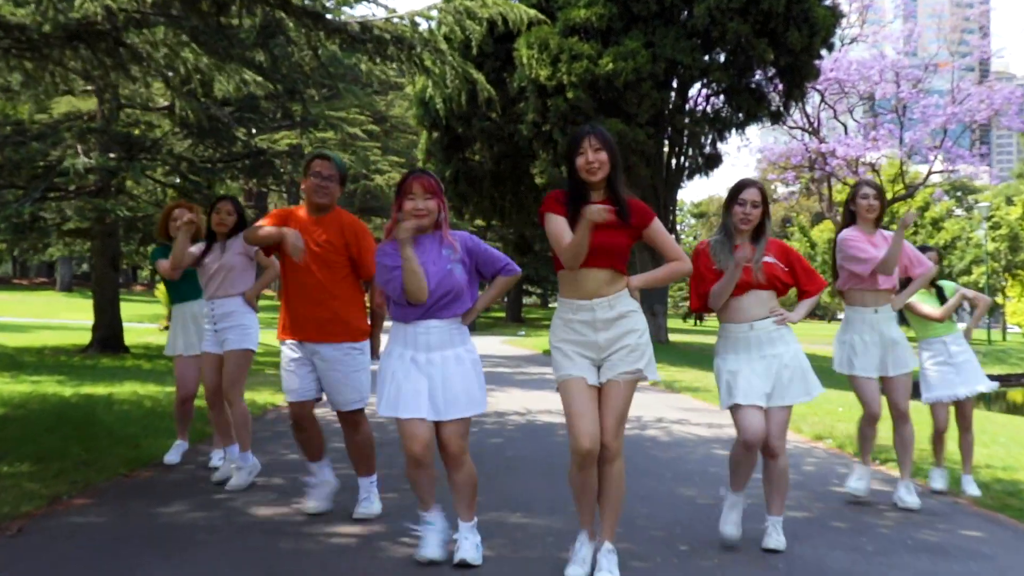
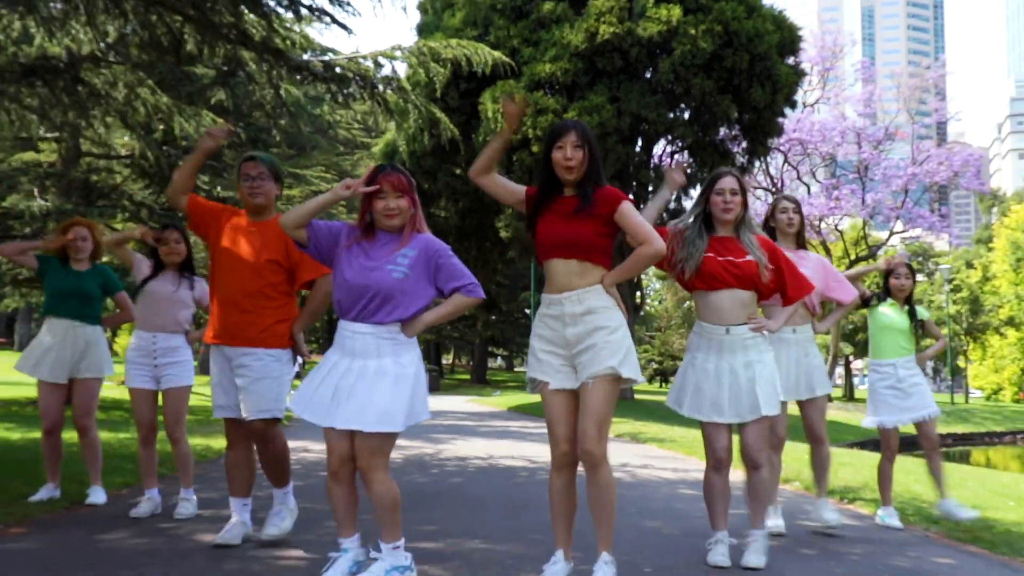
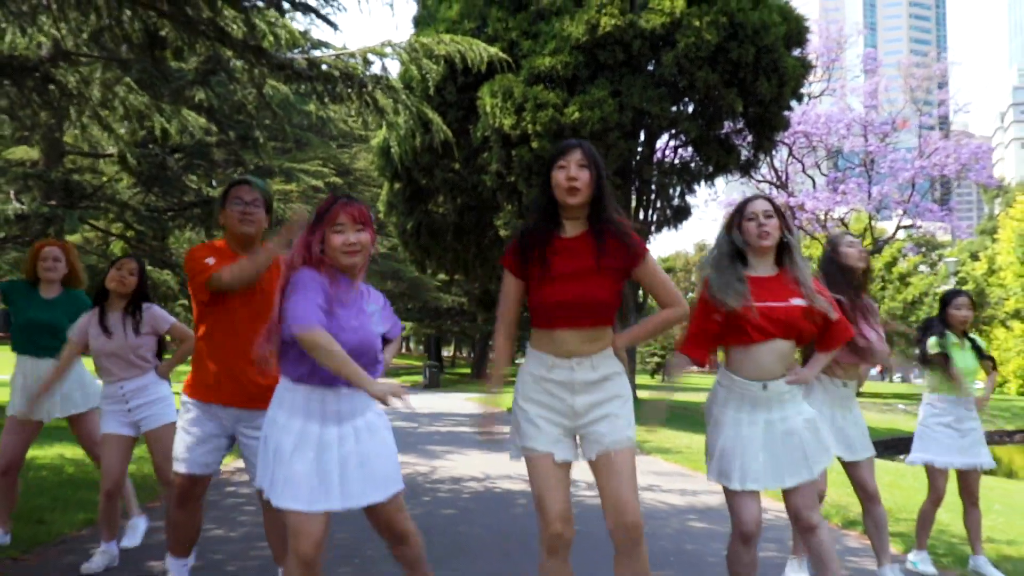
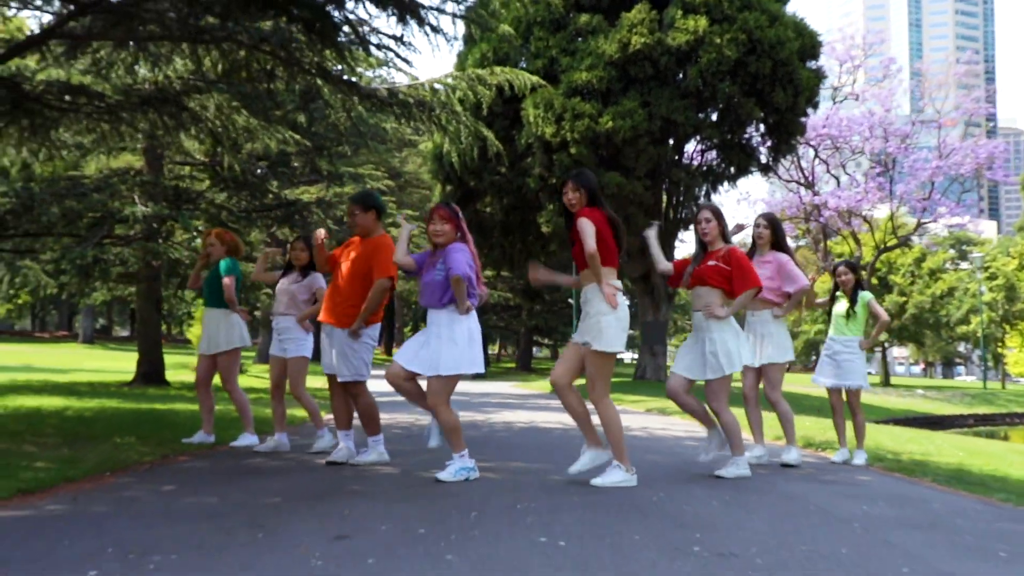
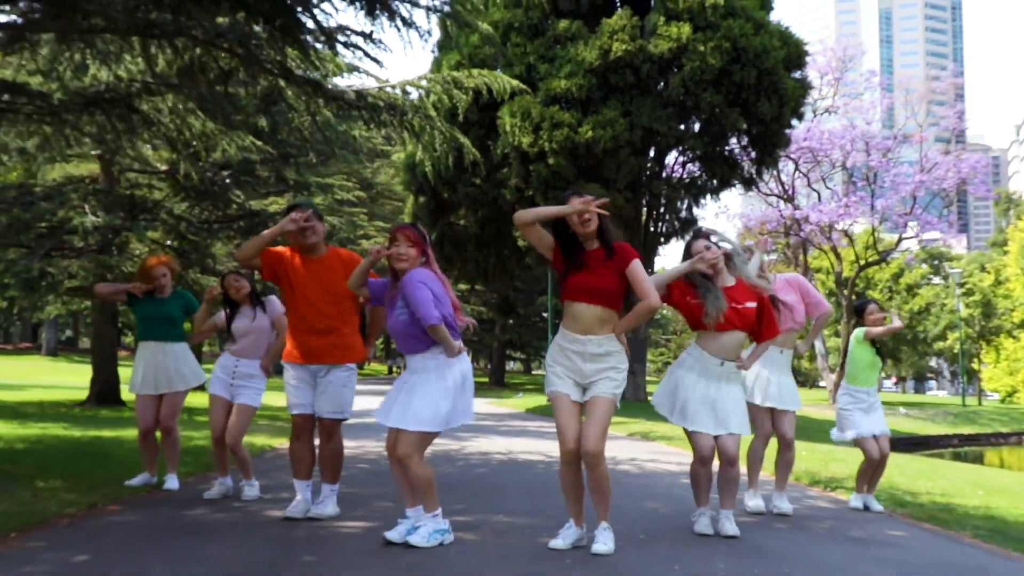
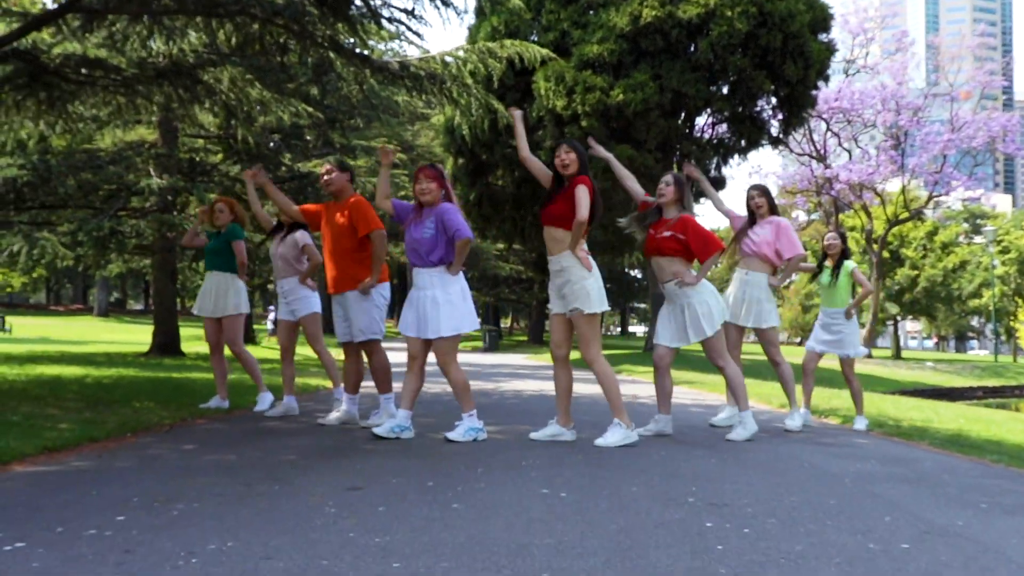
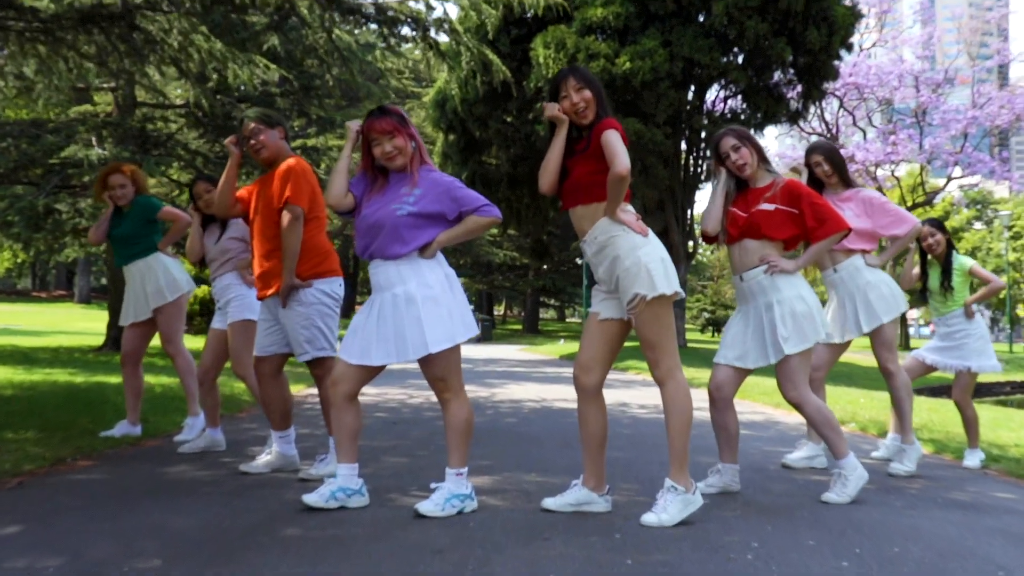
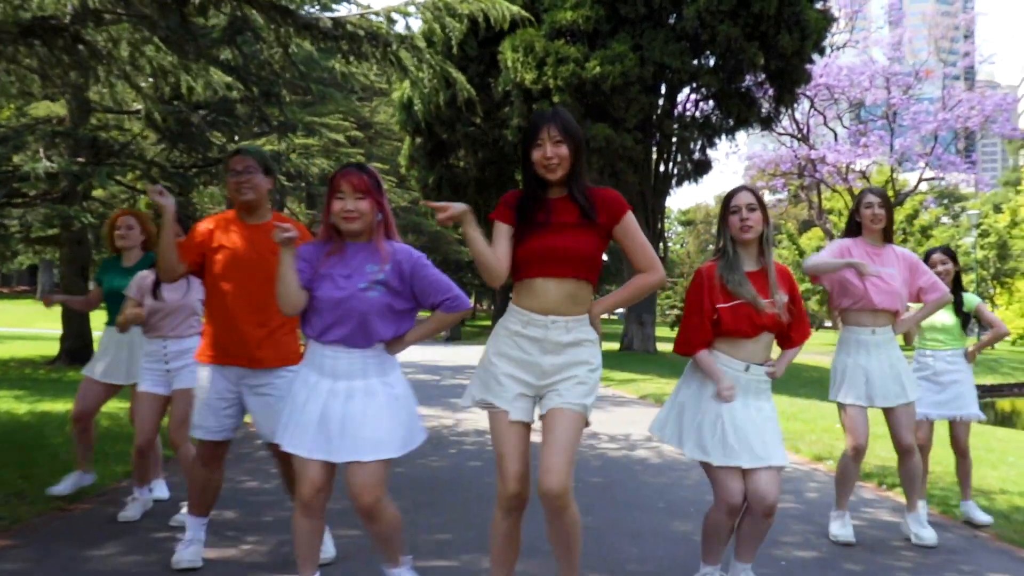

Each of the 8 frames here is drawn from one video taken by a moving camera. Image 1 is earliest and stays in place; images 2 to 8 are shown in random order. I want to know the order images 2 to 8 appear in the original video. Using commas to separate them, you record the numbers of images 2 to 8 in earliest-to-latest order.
8, 3, 2, 5, 4, 6, 7
